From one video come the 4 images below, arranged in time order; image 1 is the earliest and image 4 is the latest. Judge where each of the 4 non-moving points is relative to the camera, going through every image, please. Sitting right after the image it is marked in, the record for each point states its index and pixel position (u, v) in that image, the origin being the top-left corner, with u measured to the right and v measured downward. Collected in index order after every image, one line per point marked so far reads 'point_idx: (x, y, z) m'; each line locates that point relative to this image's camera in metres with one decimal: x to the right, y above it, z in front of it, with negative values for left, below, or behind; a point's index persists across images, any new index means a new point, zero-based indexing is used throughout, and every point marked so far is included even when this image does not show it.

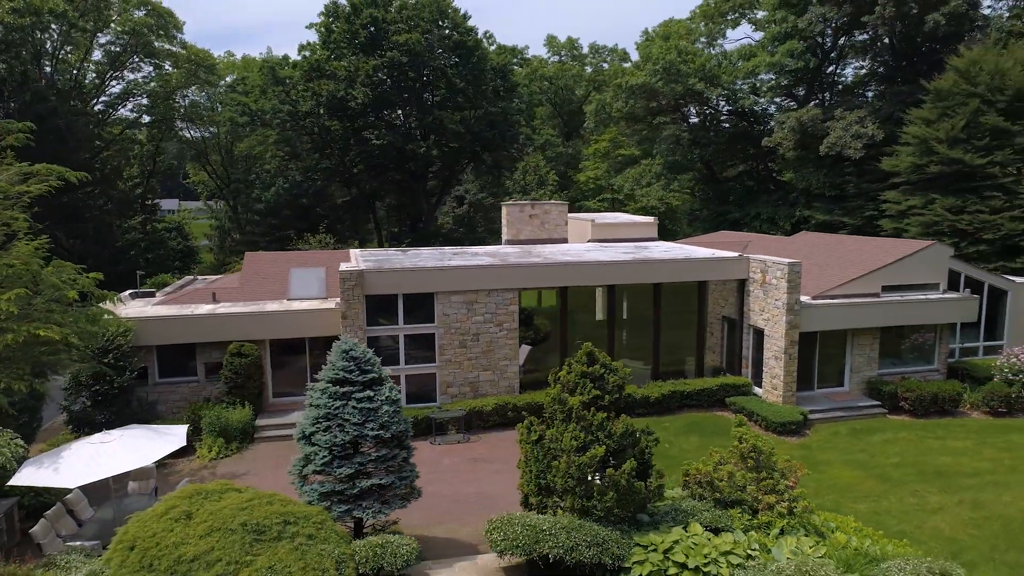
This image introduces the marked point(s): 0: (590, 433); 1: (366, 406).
0: (+1.2, -2.0, +10.1) m
1: (-2.1, -1.7, +10.7) m
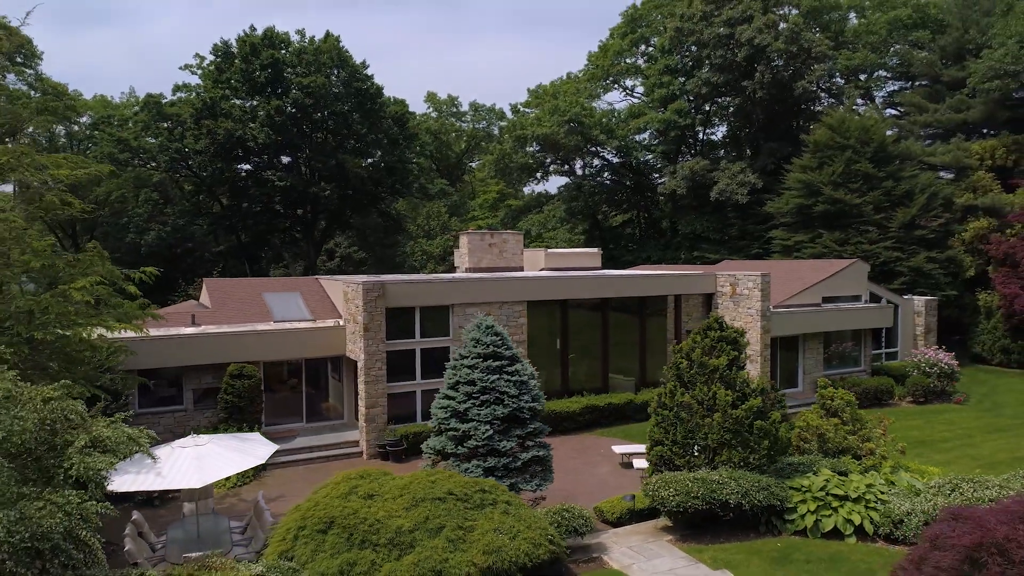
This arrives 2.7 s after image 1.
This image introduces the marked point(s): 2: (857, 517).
0: (+3.5, -1.5, +11.0) m
1: (+0.1, -1.3, +10.7) m
2: (+4.8, -3.2, +10.0) m
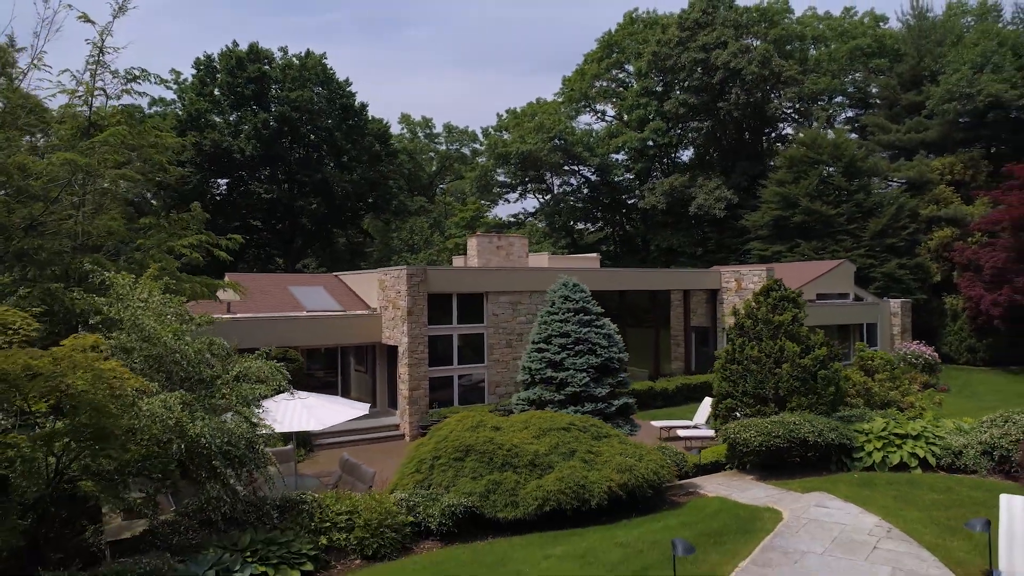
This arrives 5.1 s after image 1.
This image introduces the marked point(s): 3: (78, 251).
0: (+4.8, -0.9, +11.9) m
1: (+1.5, -0.7, +11.4) m
2: (+6.2, -2.5, +11.0) m
3: (-6.6, +0.6, +11.0) m
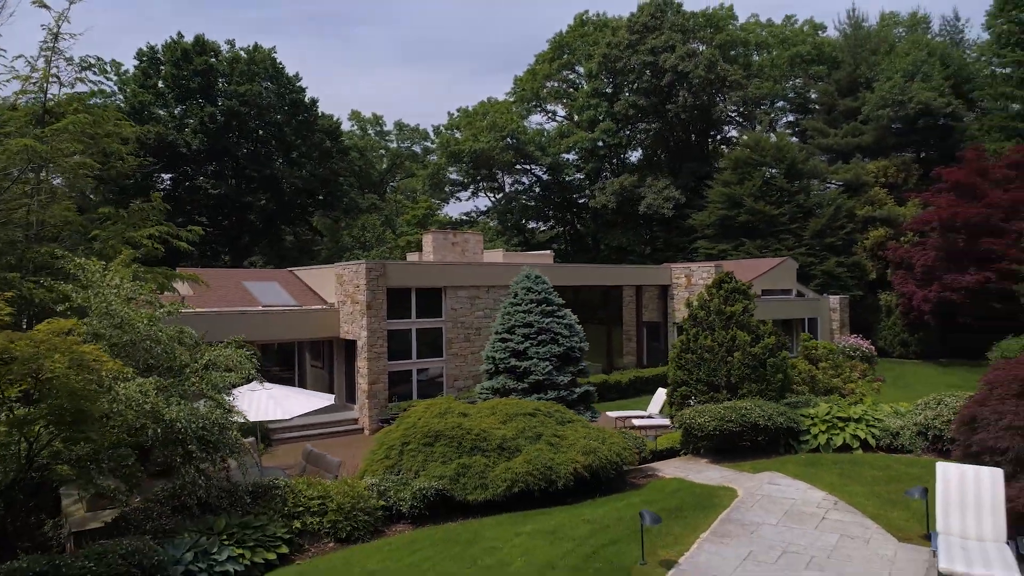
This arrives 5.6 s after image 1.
0: (+4.2, -0.8, +12.5) m
1: (+0.9, -0.6, +11.8) m
2: (+5.7, -2.3, +11.7) m
3: (-7.2, +0.7, +10.8) m
